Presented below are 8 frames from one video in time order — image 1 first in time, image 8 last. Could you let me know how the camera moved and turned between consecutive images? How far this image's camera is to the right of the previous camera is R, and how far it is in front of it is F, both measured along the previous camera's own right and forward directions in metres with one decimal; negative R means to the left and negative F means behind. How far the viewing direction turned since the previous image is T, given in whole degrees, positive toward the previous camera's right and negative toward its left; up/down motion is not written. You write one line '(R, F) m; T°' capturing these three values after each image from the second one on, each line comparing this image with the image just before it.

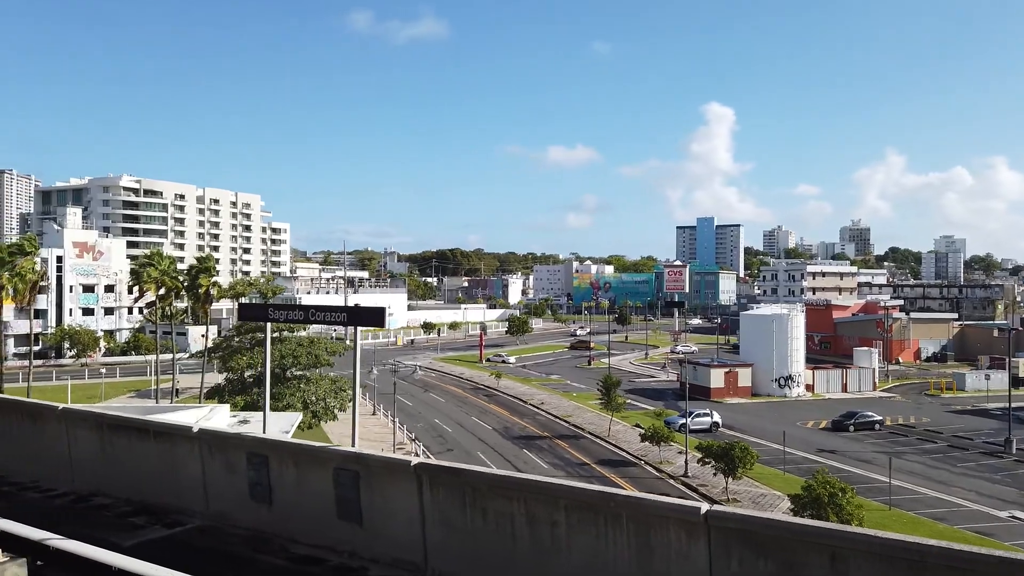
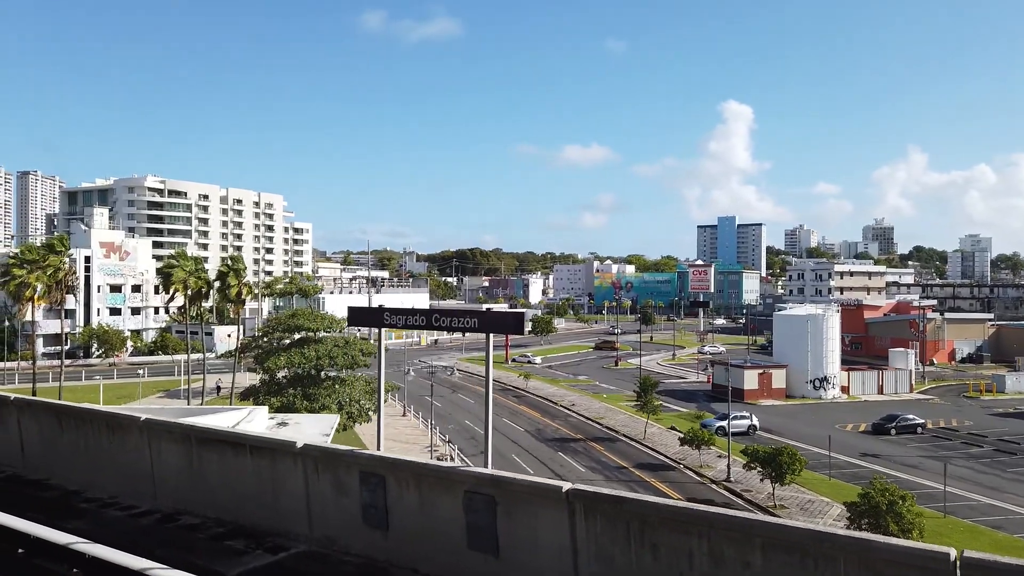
(-0.9, +0.6) m; -1°
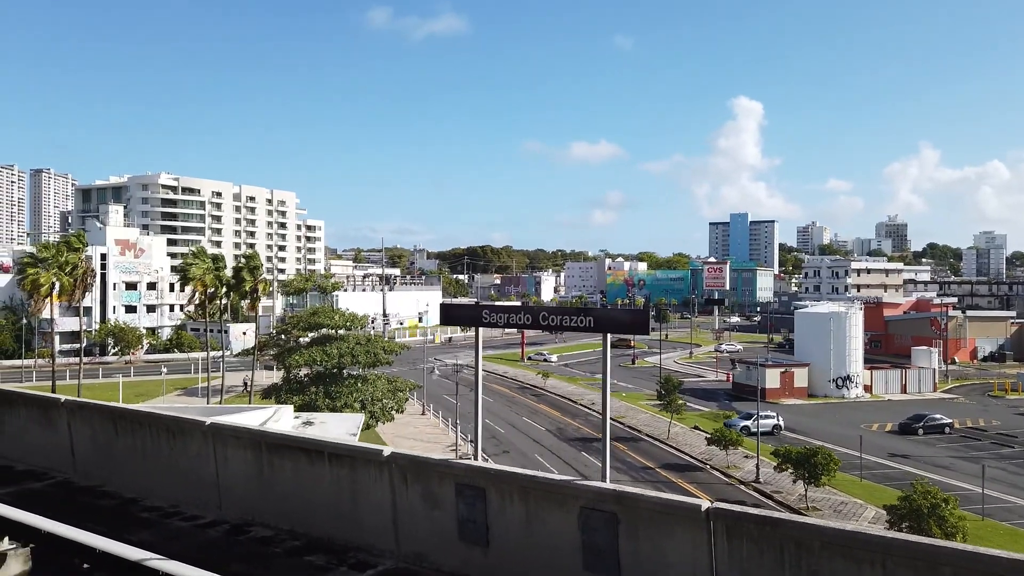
(-0.7, +0.4) m; -1°
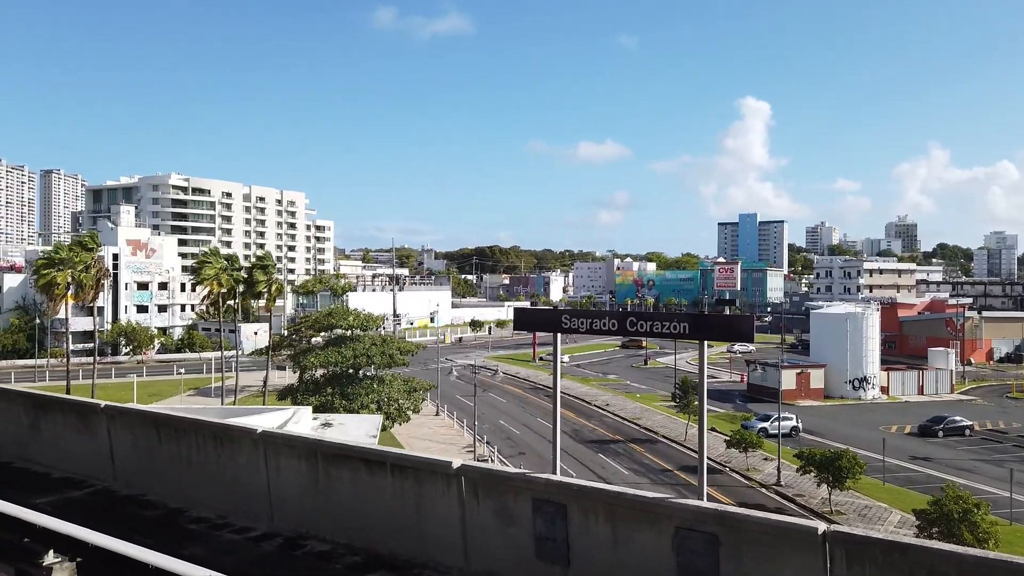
(-0.5, +0.3) m; -1°
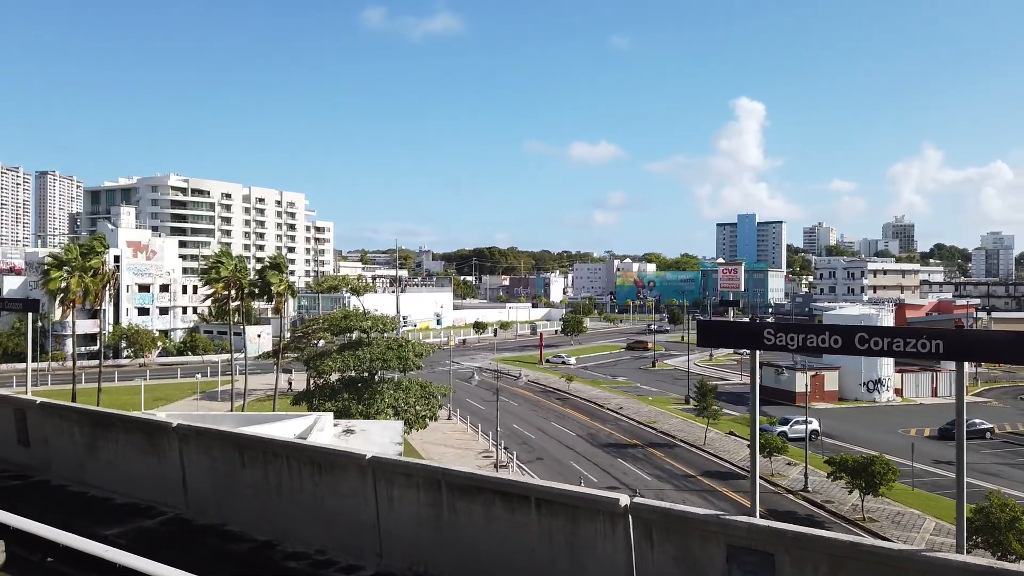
(-1.1, +0.6) m; 0°
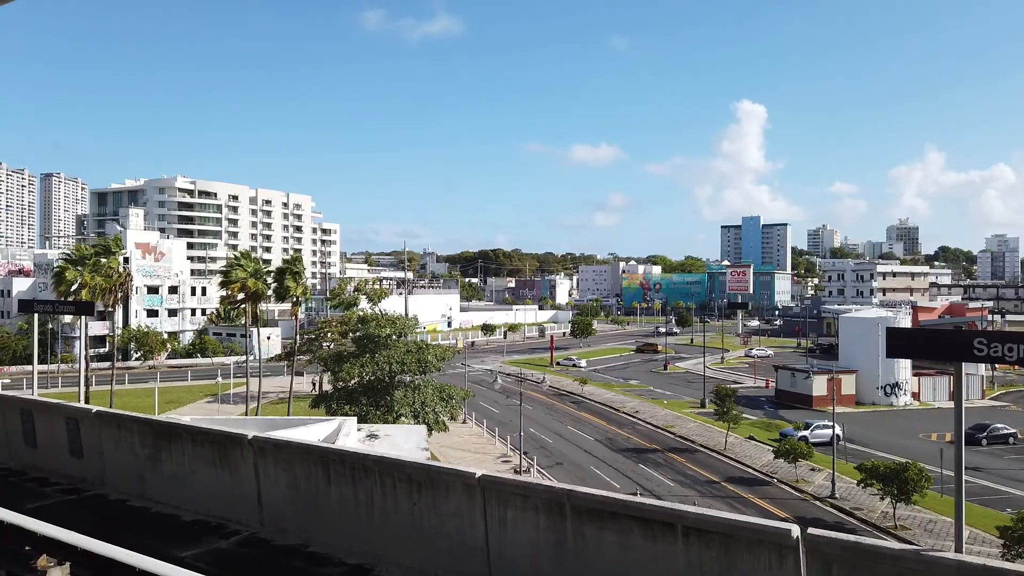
(-0.8, +0.4) m; 0°
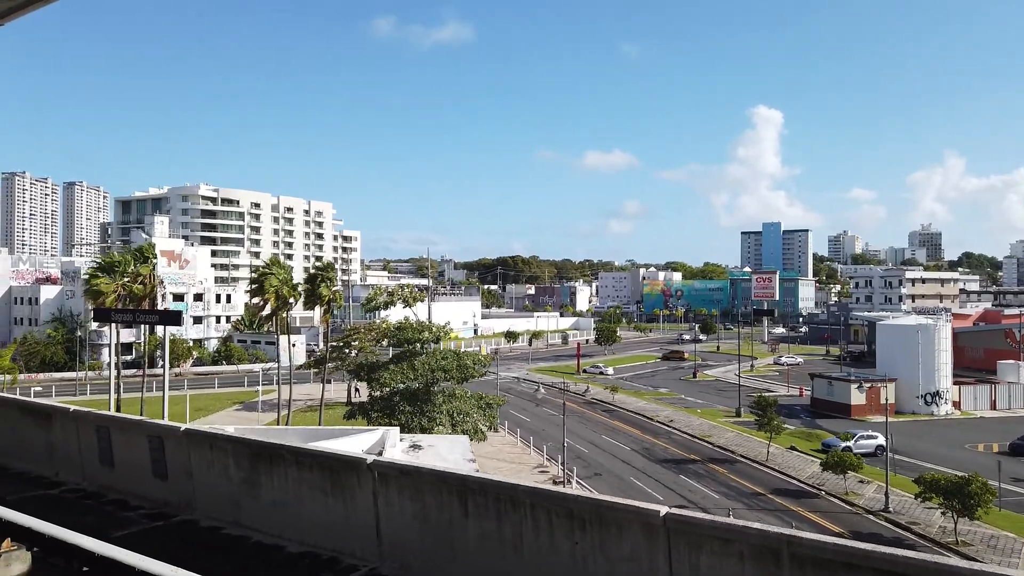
(-1.0, +0.6) m; -1°
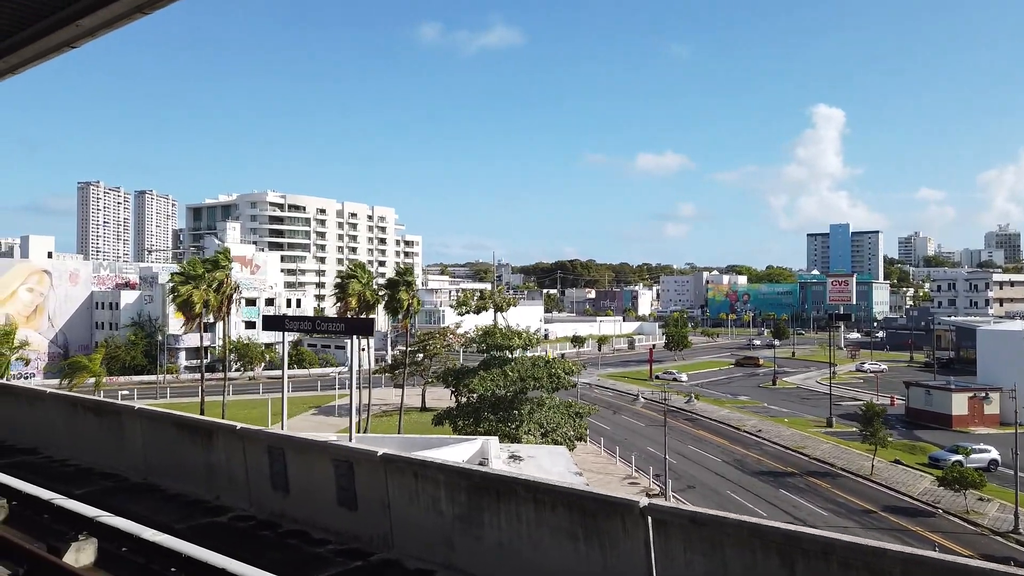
(-1.5, +0.9) m; -4°
